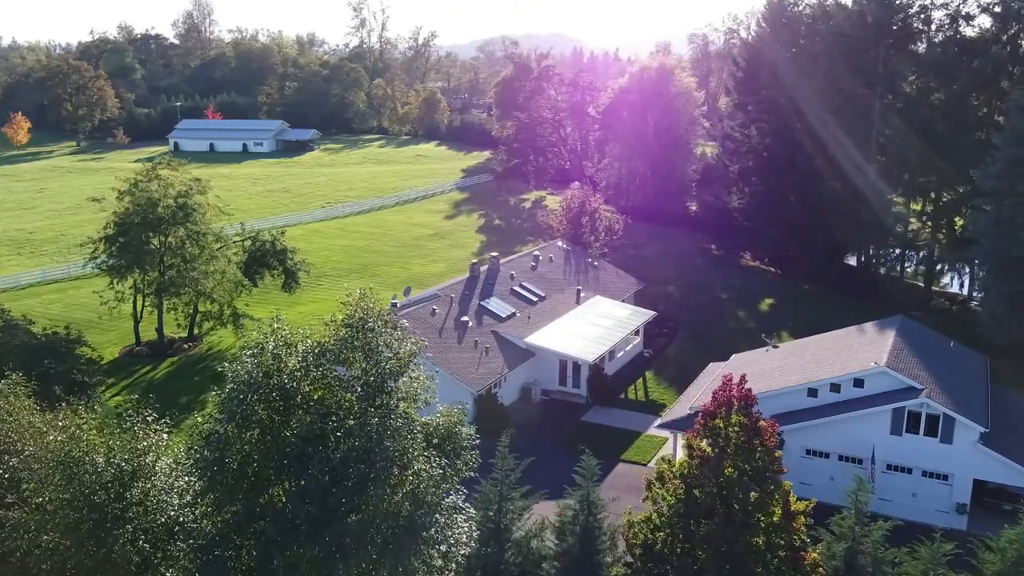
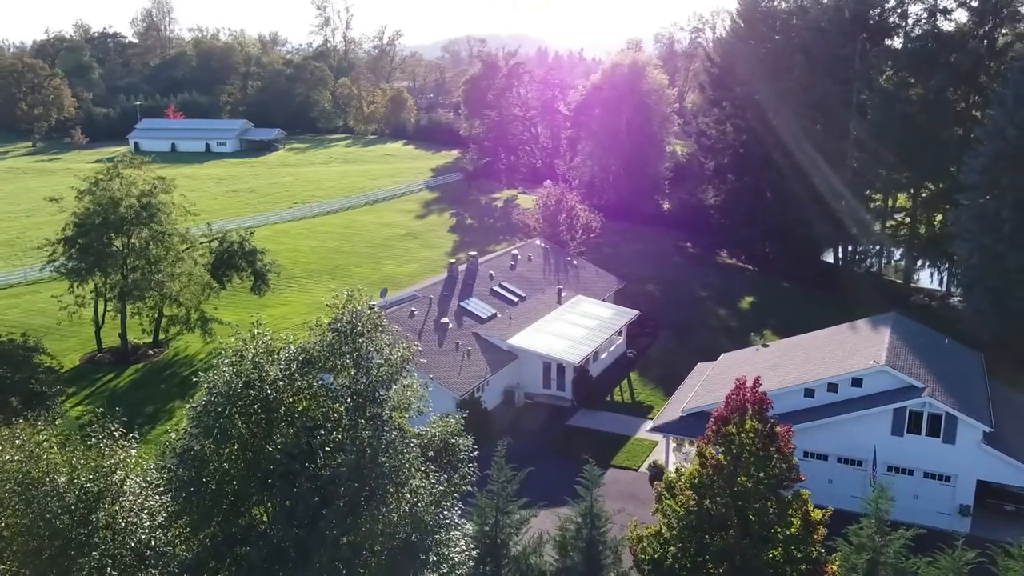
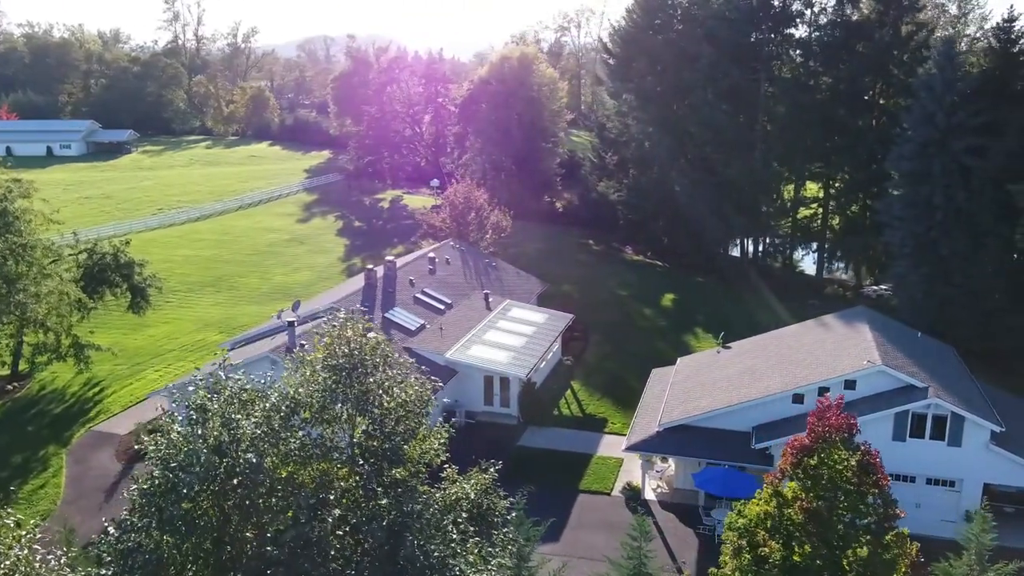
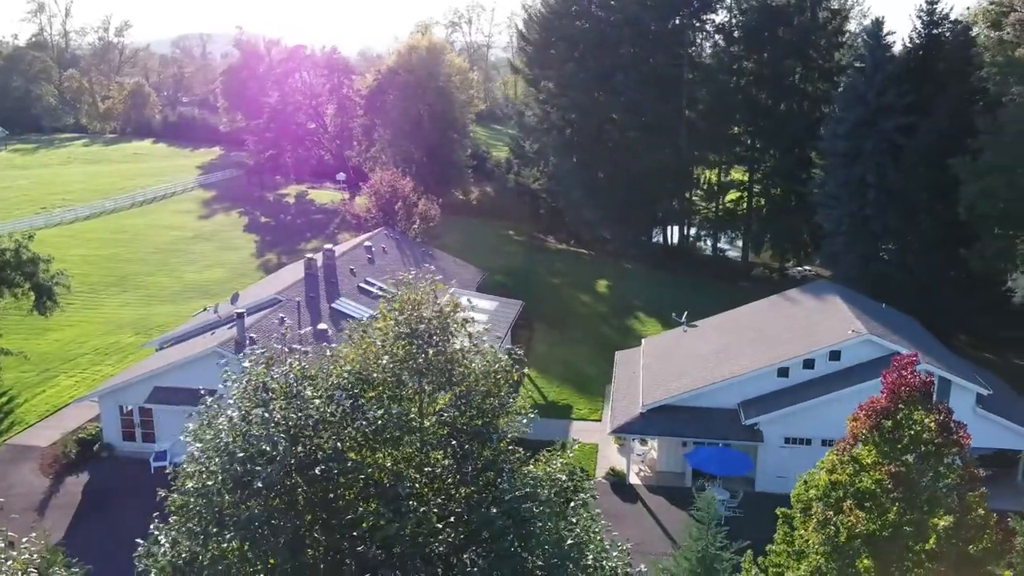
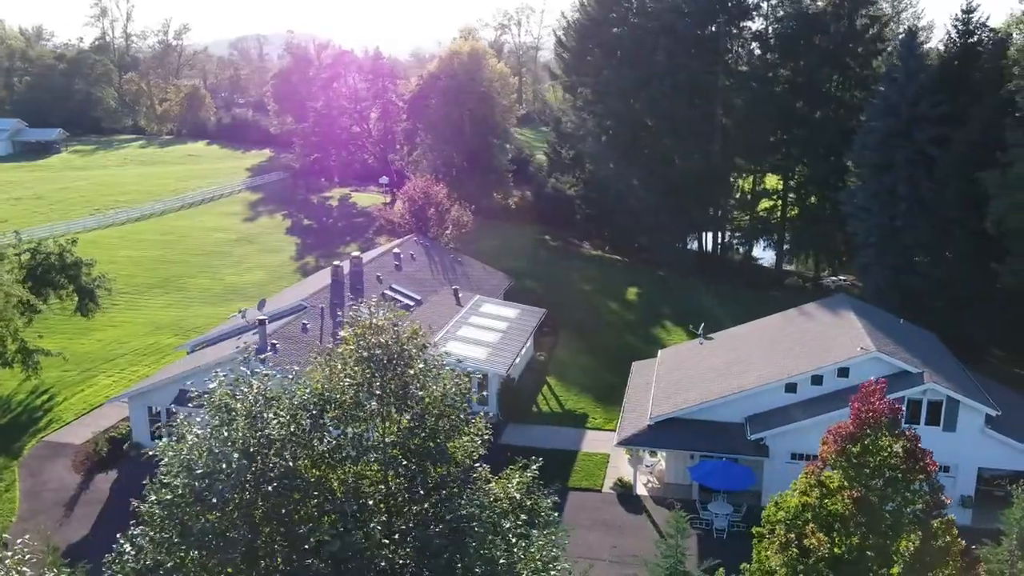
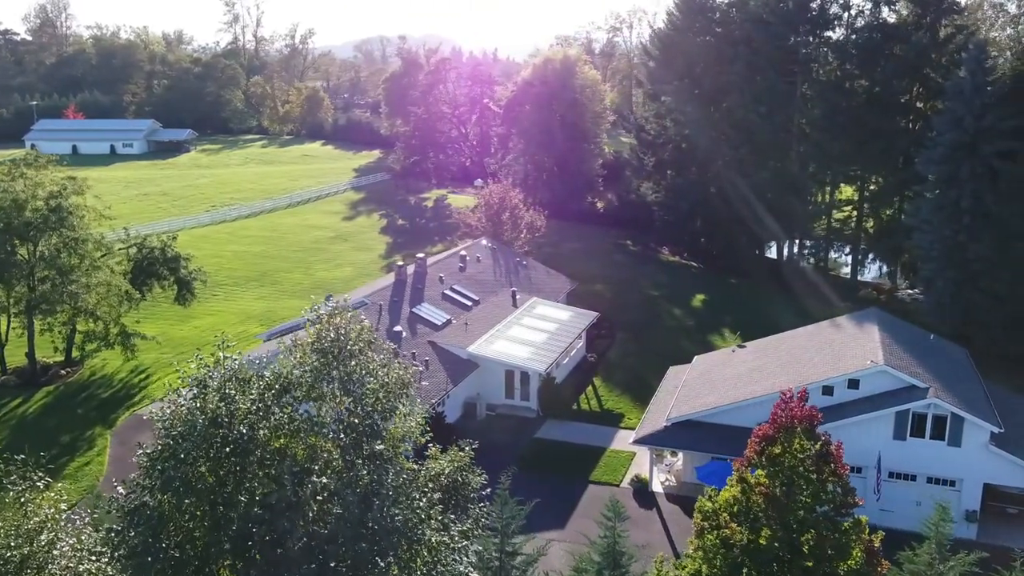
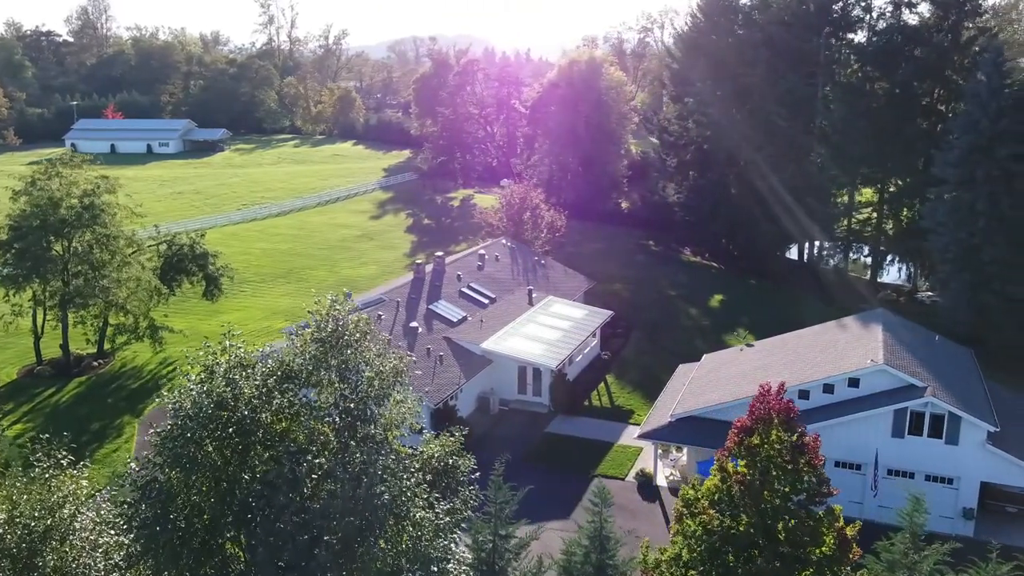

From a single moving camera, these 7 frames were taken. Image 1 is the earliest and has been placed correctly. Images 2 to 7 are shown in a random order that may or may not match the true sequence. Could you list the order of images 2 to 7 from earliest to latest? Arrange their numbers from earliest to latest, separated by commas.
2, 7, 6, 3, 5, 4
